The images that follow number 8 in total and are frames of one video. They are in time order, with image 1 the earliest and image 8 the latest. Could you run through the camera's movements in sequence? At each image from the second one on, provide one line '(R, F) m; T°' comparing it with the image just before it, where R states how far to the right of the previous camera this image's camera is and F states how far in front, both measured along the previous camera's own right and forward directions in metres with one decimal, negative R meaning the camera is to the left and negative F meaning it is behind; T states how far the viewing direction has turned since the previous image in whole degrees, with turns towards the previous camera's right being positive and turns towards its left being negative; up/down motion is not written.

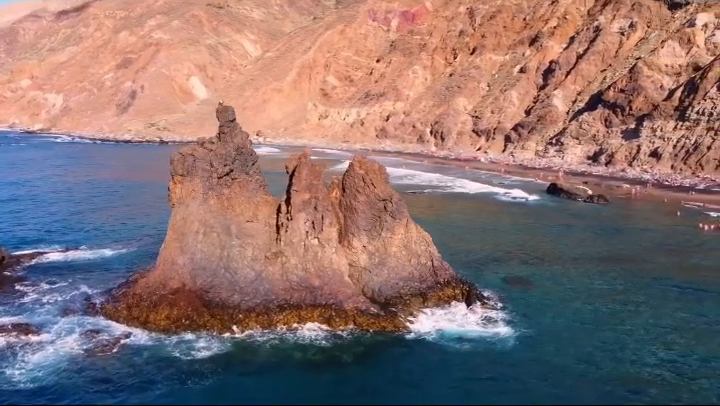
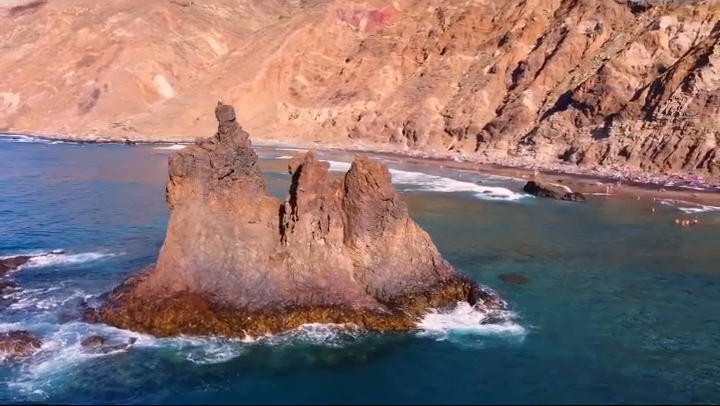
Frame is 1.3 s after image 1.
(-1.7, 0.0) m; +4°
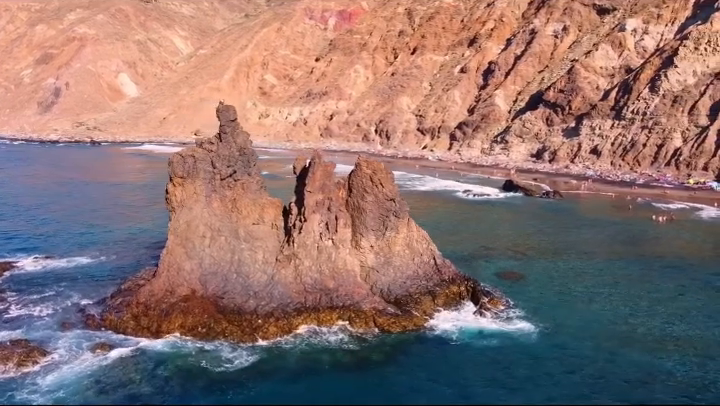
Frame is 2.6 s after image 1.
(-1.8, 0.0) m; +4°
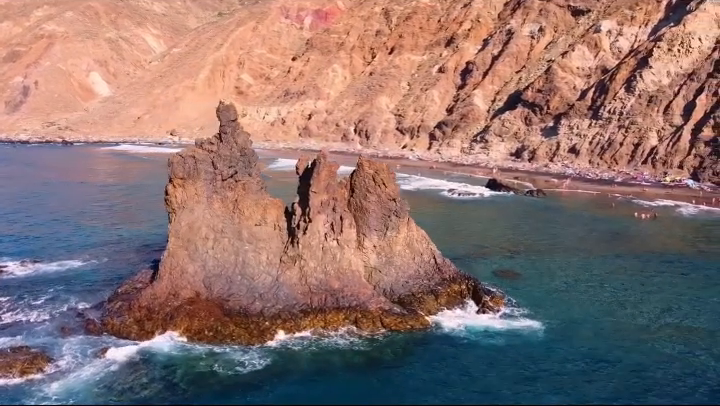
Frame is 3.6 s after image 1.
(-1.3, +0.1) m; +3°
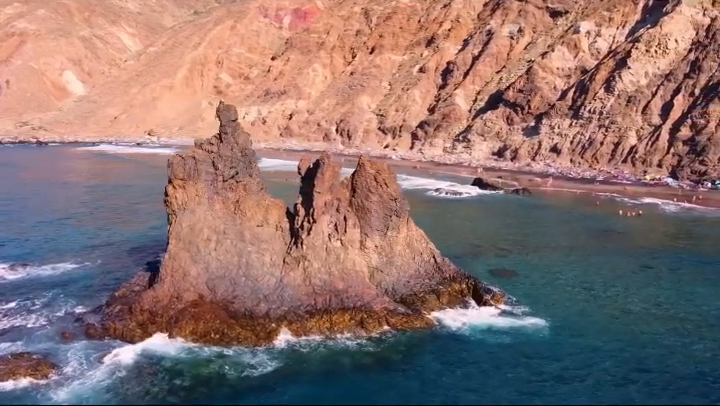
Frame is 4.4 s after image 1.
(-1.1, +0.1) m; +3°
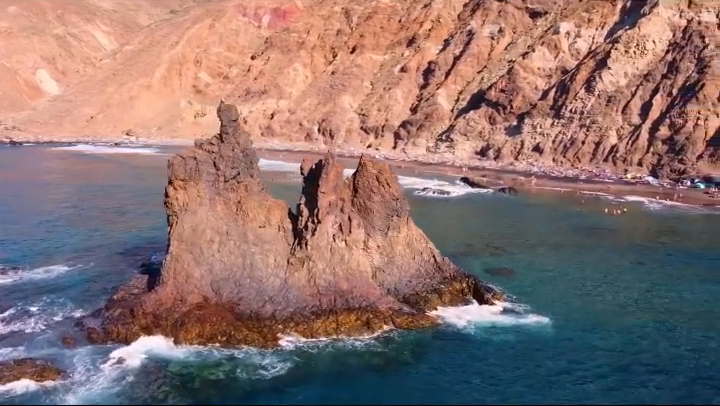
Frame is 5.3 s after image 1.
(-1.1, +0.1) m; +3°
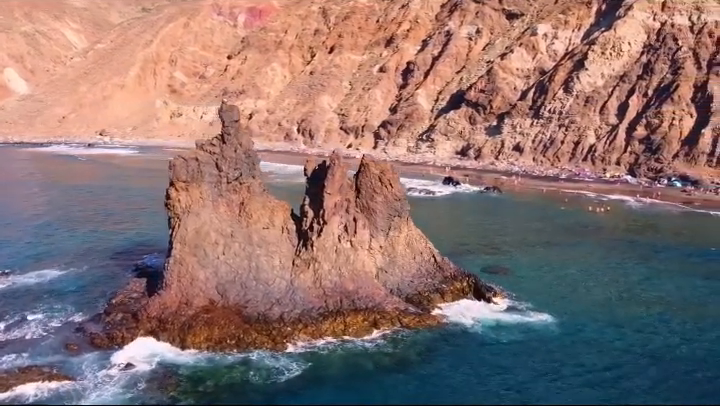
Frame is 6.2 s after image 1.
(-1.3, +0.1) m; +3°
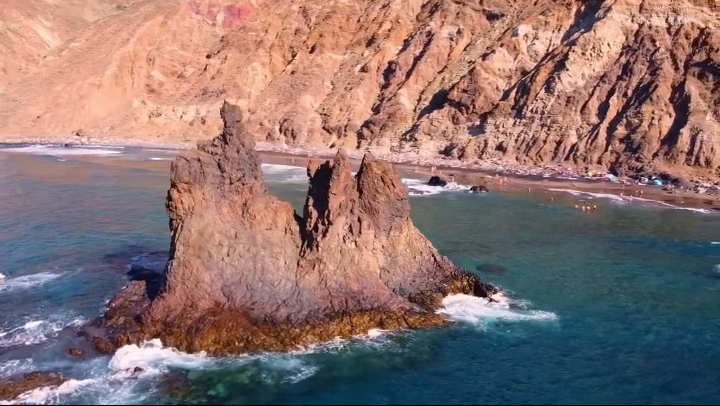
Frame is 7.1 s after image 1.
(-1.1, +0.1) m; +3°
